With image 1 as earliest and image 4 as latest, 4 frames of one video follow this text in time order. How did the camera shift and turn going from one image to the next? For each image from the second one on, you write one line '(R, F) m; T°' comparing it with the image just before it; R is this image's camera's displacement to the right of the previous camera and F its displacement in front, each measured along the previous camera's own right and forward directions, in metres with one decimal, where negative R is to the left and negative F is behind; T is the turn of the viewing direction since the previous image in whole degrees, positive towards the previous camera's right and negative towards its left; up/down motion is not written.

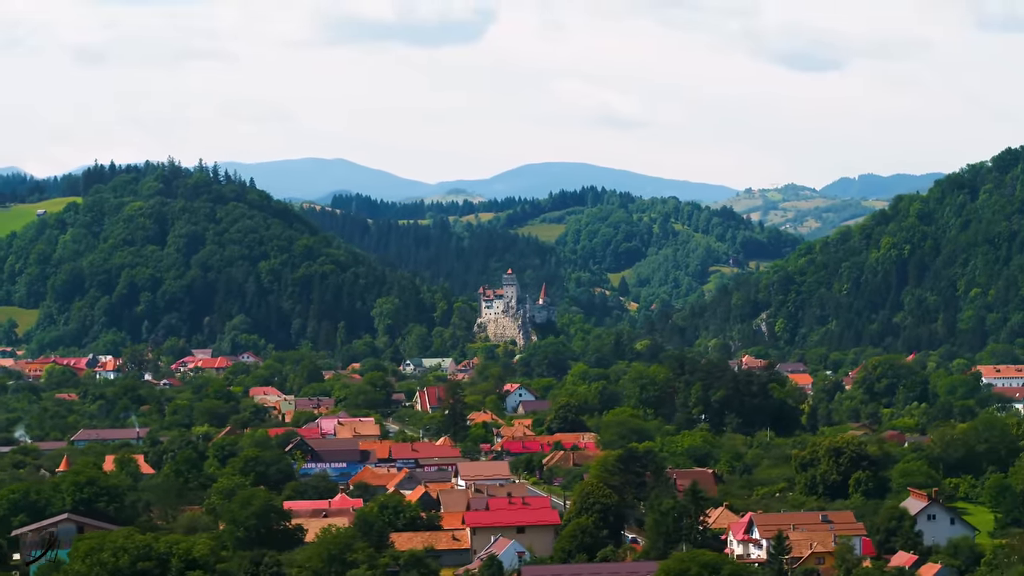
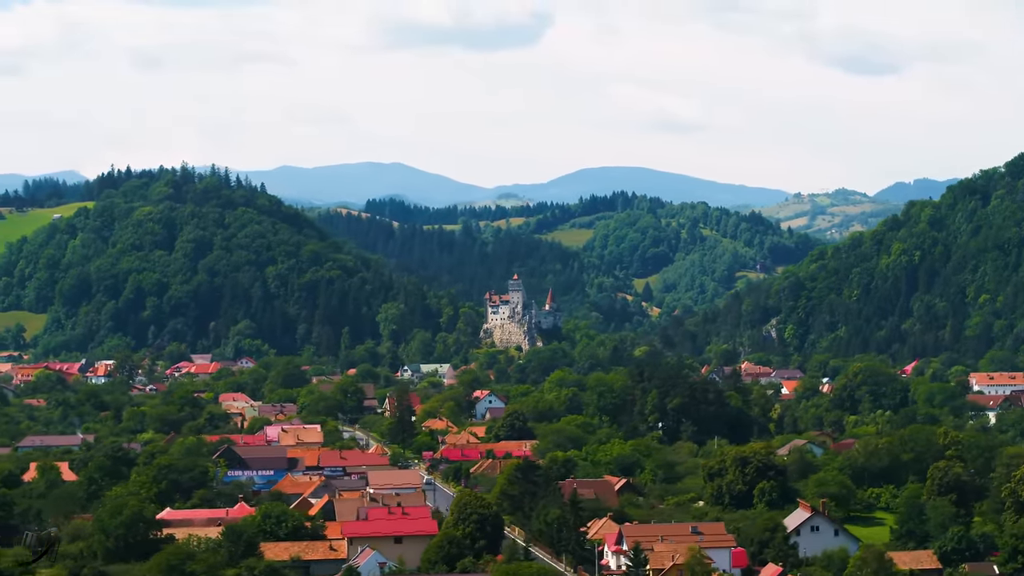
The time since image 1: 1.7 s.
(+3.5, +0.4) m; -1°
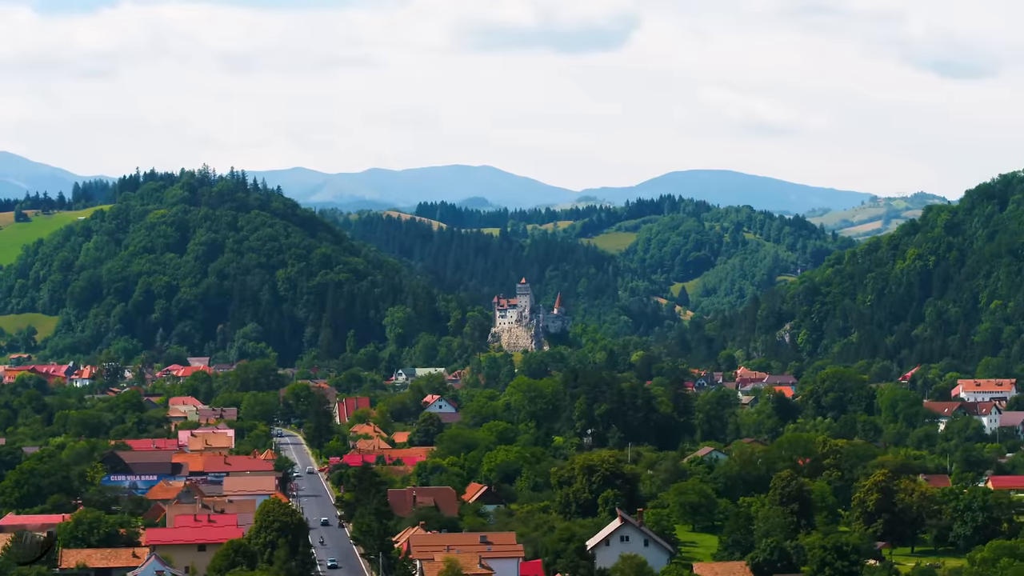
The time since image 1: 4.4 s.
(+5.6, +0.5) m; -1°
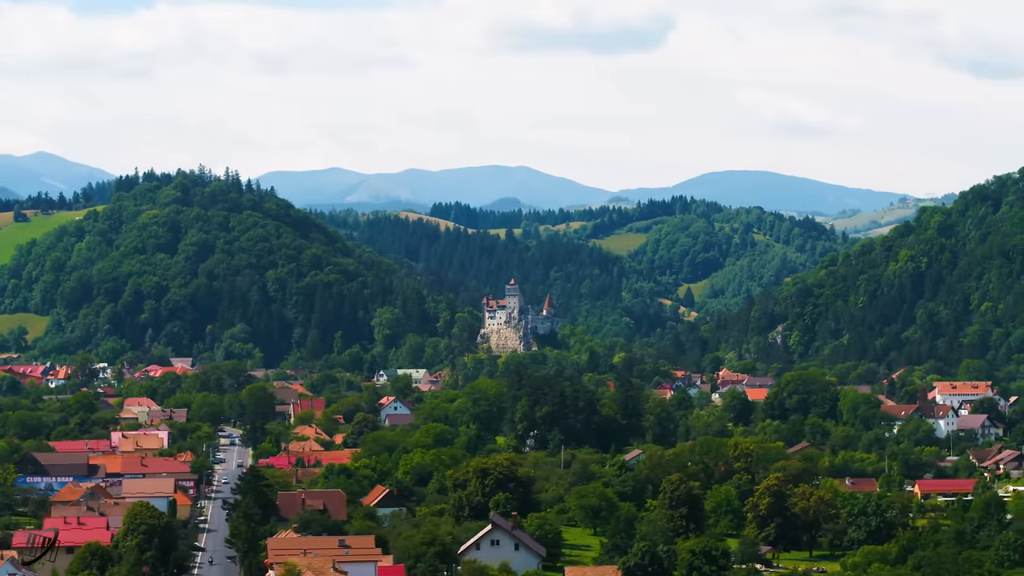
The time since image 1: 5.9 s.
(+3.3, +0.2) m; 0°
